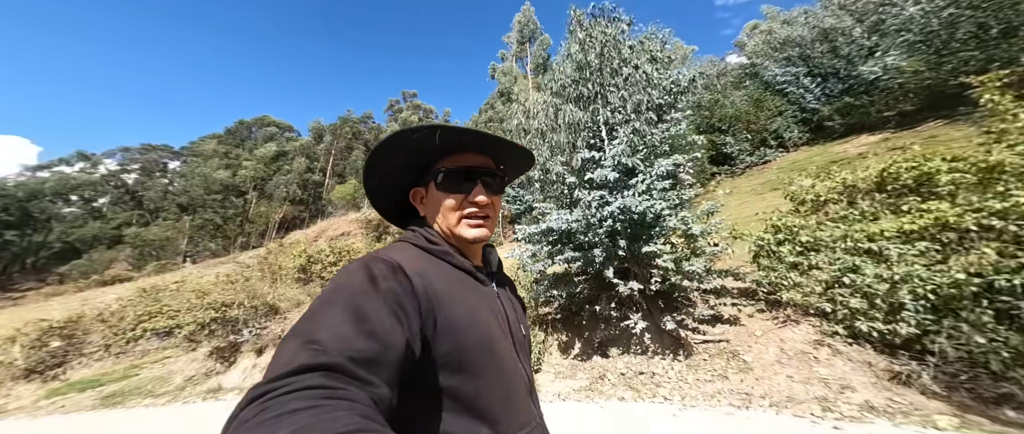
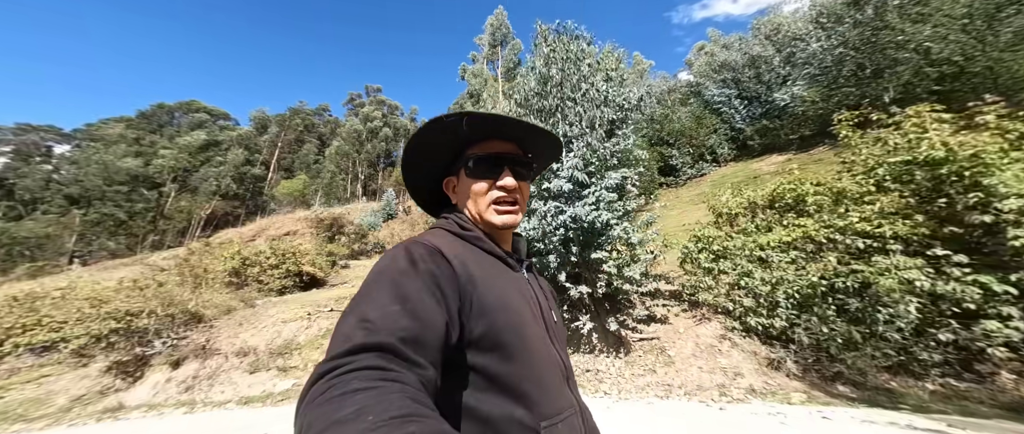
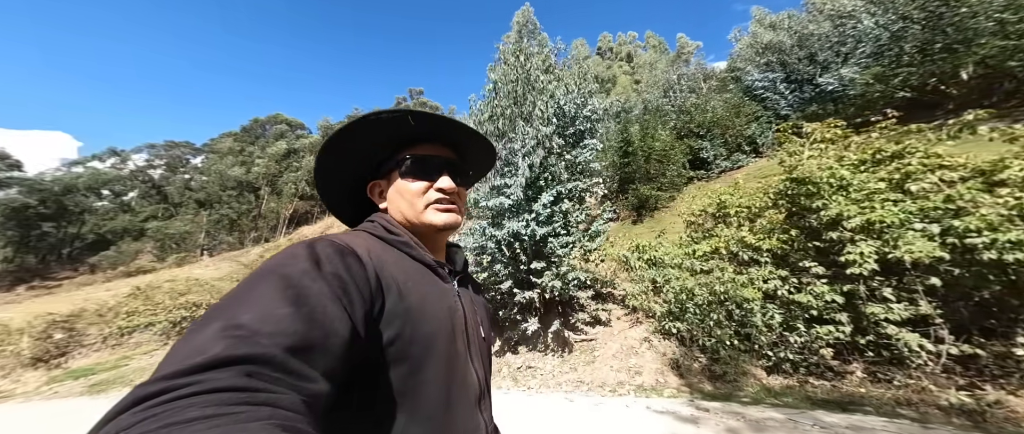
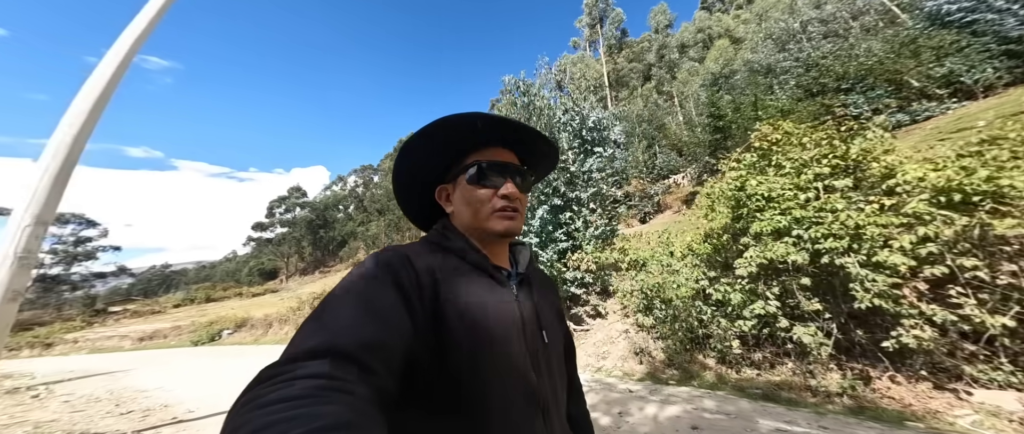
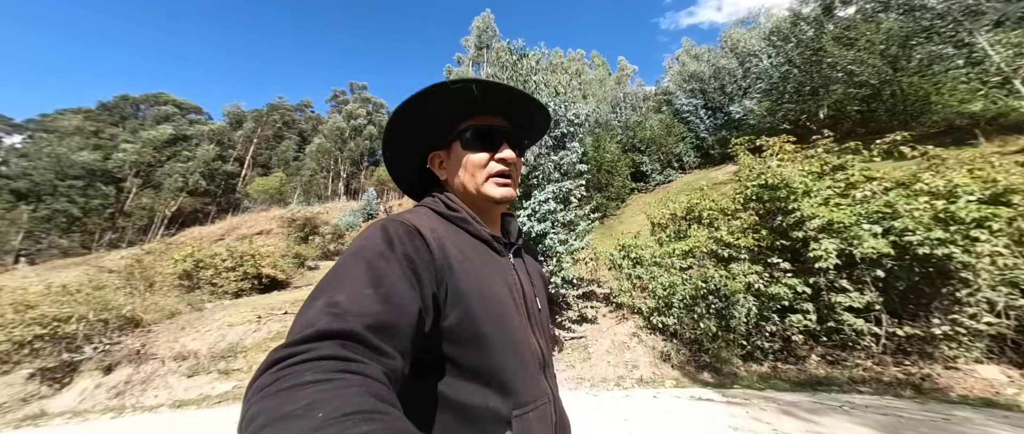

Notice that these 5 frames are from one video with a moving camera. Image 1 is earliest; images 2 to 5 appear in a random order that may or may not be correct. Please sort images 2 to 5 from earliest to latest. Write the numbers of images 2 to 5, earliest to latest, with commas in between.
2, 5, 3, 4
